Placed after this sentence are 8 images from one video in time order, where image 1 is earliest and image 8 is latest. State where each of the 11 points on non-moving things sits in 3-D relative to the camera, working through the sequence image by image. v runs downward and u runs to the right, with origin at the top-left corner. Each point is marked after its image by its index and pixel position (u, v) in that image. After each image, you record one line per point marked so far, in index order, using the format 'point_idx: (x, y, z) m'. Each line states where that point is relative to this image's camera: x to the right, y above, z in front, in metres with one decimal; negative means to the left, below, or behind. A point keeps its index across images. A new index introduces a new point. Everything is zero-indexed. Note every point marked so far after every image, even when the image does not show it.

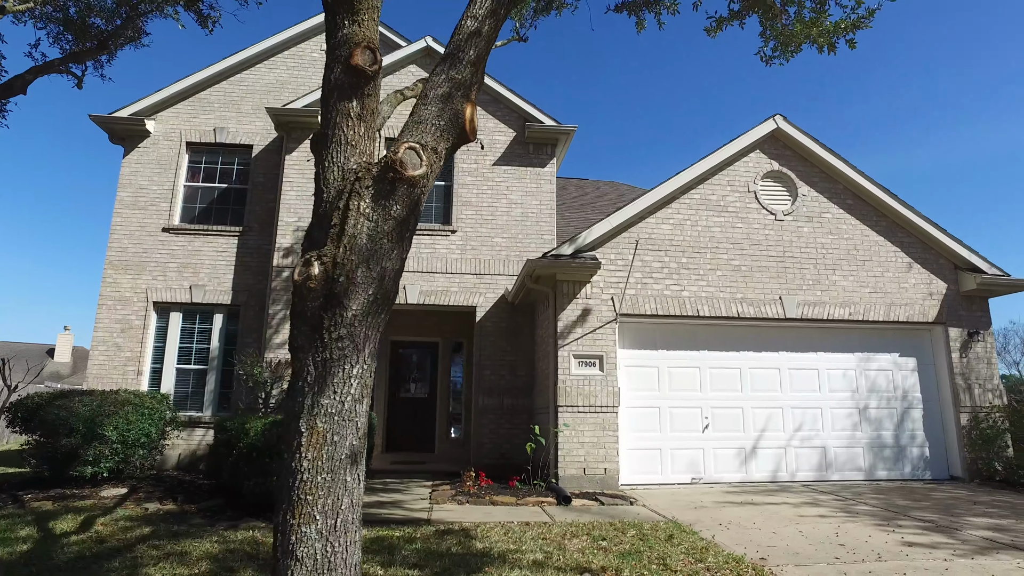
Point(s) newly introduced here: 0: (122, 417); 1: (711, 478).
0: (-5.4, -1.8, +9.1) m
1: (+2.8, -2.7, +9.3) m
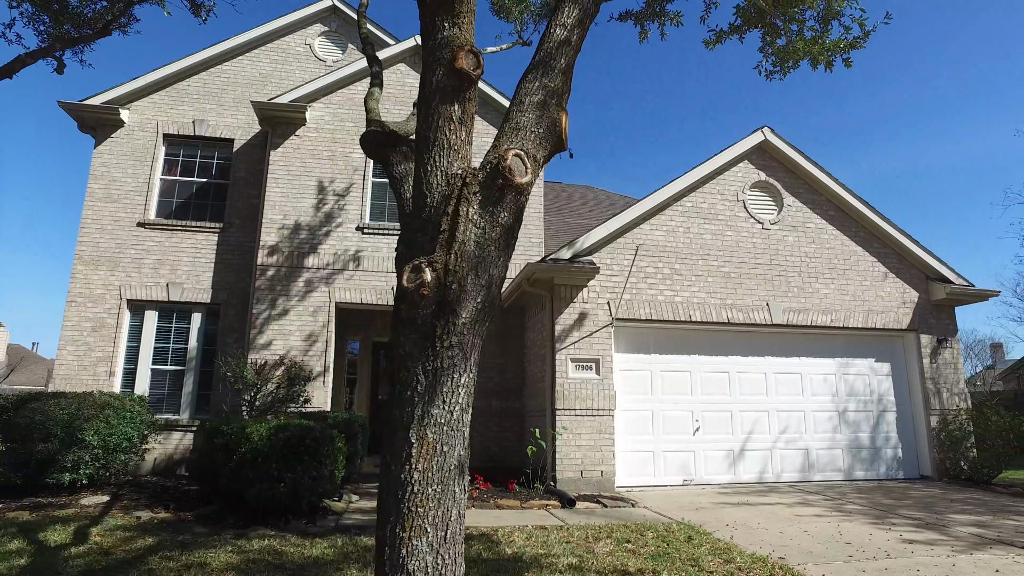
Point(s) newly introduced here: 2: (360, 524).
0: (-5.4, -1.8, +8.7) m
1: (+2.7, -2.8, +9.5) m
2: (-1.5, -2.3, +6.5) m
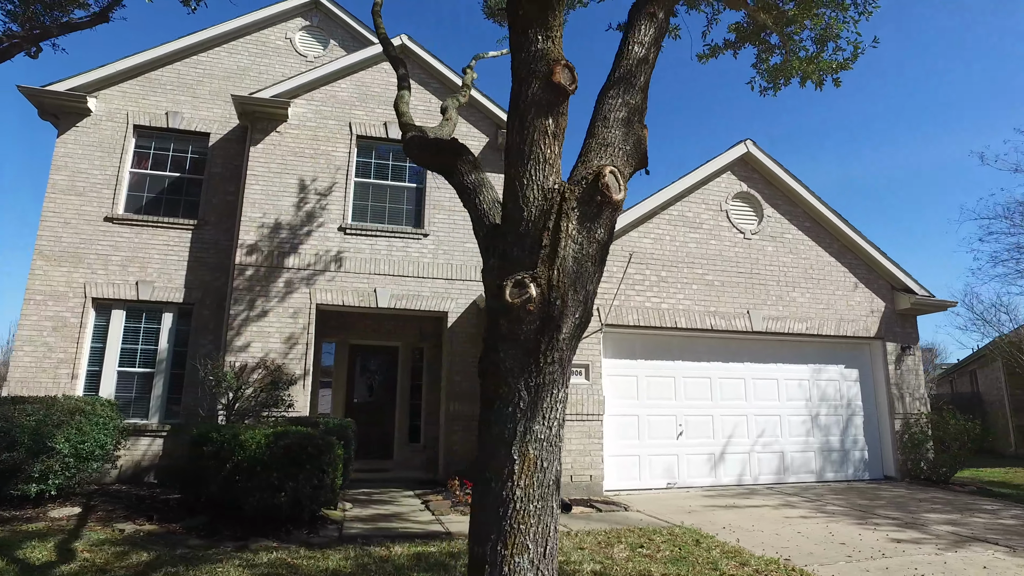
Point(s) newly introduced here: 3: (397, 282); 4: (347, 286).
0: (-5.5, -1.7, +8.3) m
1: (+2.6, -2.9, +9.7) m
2: (-1.4, -2.4, +6.4) m
3: (-2.0, +0.1, +11.2) m
4: (-2.8, 0.0, +11.0) m
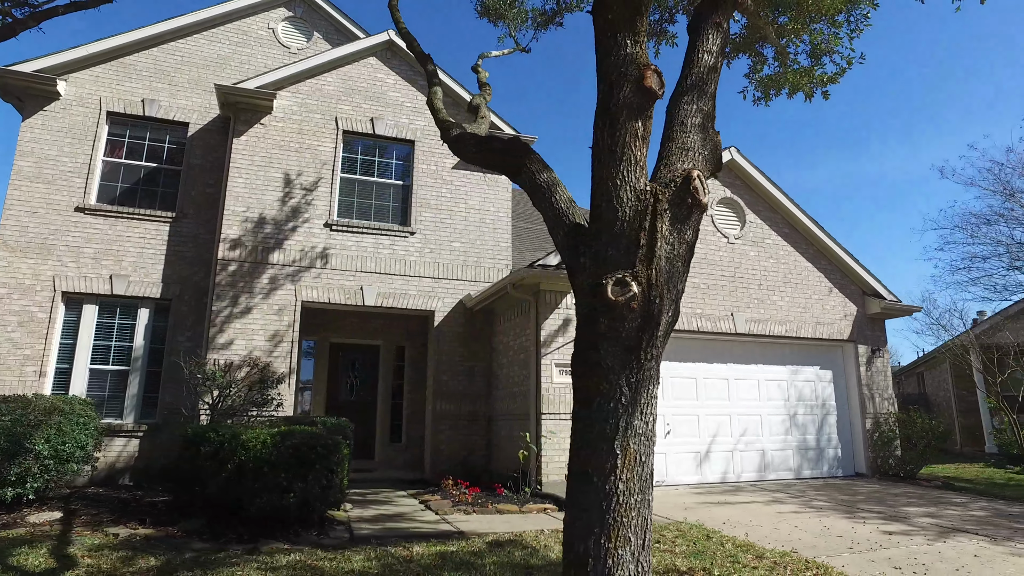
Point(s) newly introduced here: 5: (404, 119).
0: (-5.5, -1.7, +7.9) m
1: (+2.4, -2.9, +9.9) m
2: (-1.3, -2.4, +6.3) m
3: (-2.2, +0.1, +11.1) m
4: (-2.9, +0.1, +10.8) m
5: (-1.9, +3.0, +11.8) m
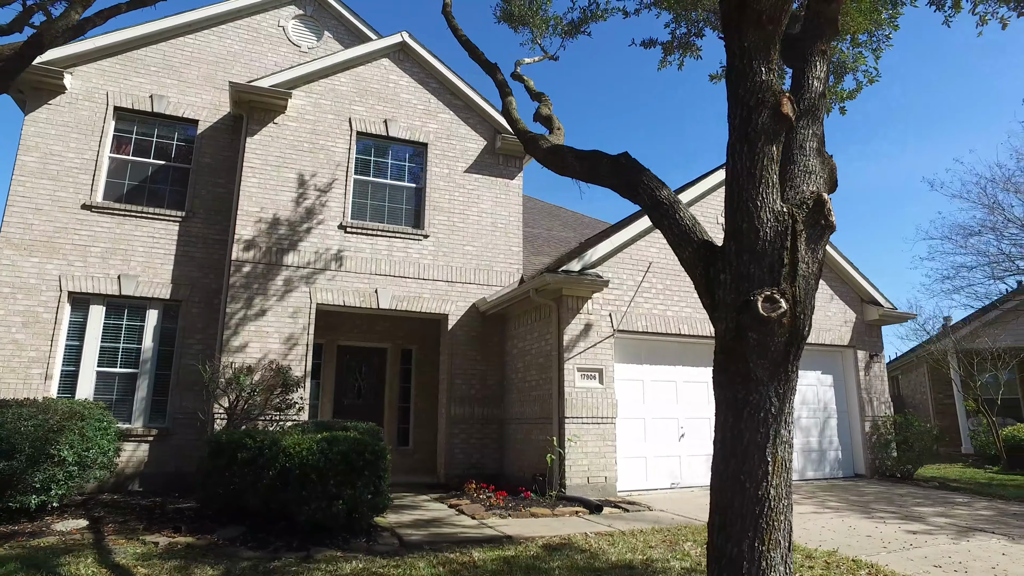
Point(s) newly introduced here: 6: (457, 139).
0: (-5.1, -1.7, +7.7) m
1: (+2.7, -3.0, +10.1) m
2: (-0.8, -2.4, +6.4) m
3: (-1.9, +0.1, +11.0) m
4: (-2.7, 0.0, +10.7) m
5: (-1.7, +3.0, +11.8) m
6: (-1.0, +2.7, +12.1) m
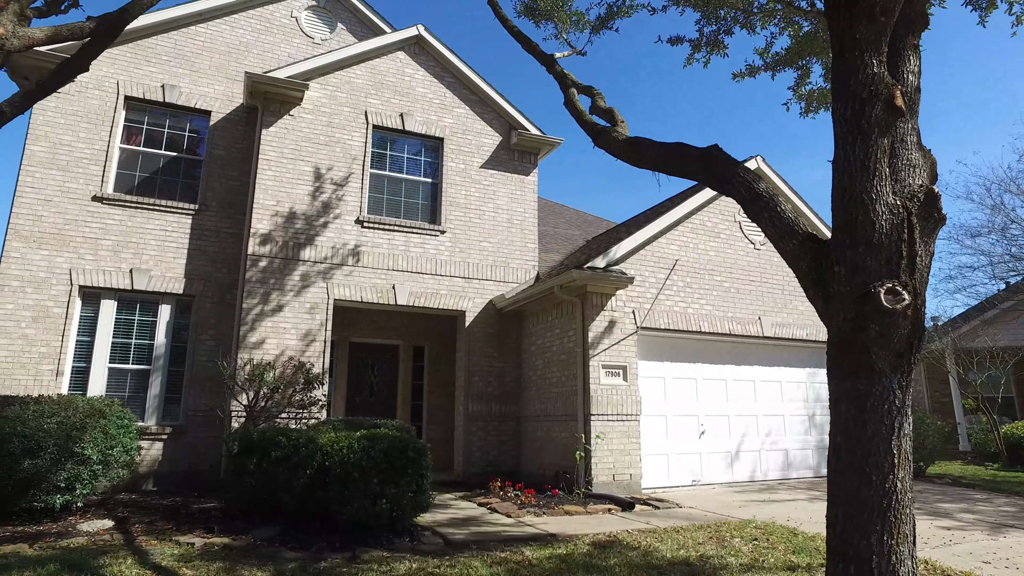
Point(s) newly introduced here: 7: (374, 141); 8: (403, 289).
0: (-4.7, -1.6, +7.5) m
1: (+3.0, -3.0, +10.2) m
2: (-0.4, -2.4, +6.3) m
3: (-1.6, +0.1, +10.9) m
4: (-2.4, +0.1, +10.5) m
5: (-1.4, +3.1, +11.7) m
6: (-0.7, +2.8, +11.9) m
7: (-2.4, +2.5, +11.3) m
8: (-1.8, 0.0, +10.7) m
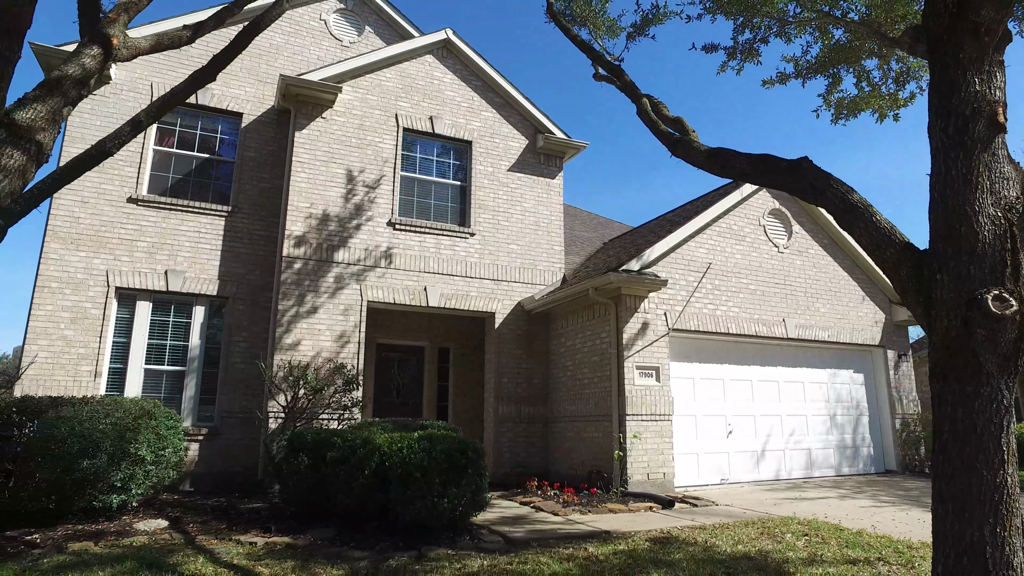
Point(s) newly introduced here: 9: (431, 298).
0: (-4.1, -1.6, +7.5) m
1: (+3.5, -3.0, +10.3) m
2: (+0.2, -2.4, +6.4) m
3: (-1.1, +0.1, +11.0) m
4: (-1.9, +0.1, +10.6) m
5: (-0.9, +3.0, +11.8) m
6: (-0.2, +2.8, +12.1) m
7: (-1.9, +2.5, +11.4) m
8: (-1.3, 0.0, +10.8) m
9: (-1.3, -0.2, +10.8) m
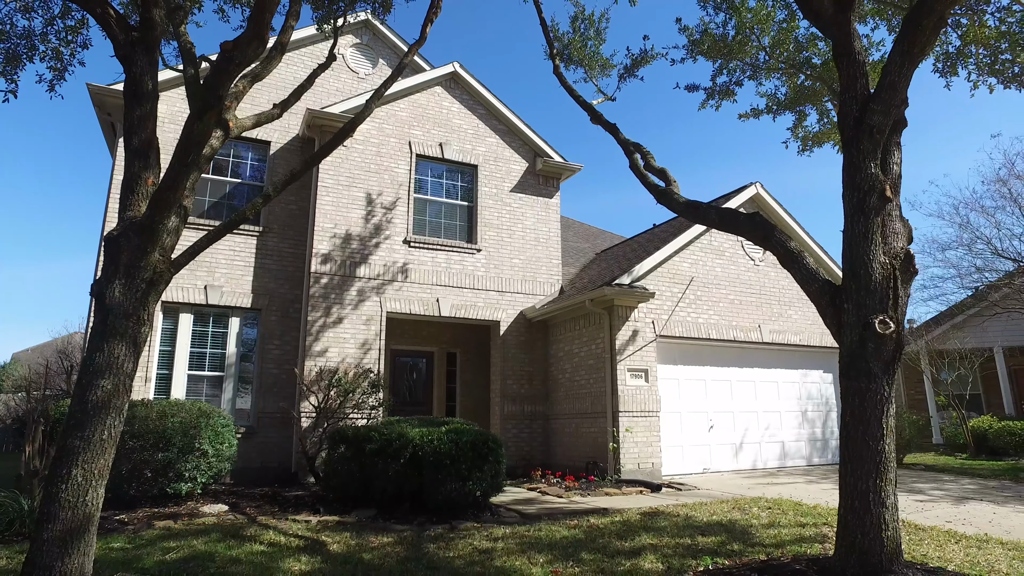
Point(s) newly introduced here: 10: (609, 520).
0: (-4.0, -1.8, +8.7) m
1: (+3.6, -3.2, +11.6) m
2: (+0.3, -2.6, +7.6) m
3: (-1.0, -0.1, +12.2) m
4: (-1.8, -0.1, +11.8) m
5: (-0.9, +2.8, +13.0) m
6: (-0.2, +2.6, +13.3) m
7: (-1.8, +2.3, +12.6) m
8: (-1.2, -0.3, +12.0) m
9: (-1.3, -0.4, +12.0) m
10: (+1.0, -2.5, +7.0) m
